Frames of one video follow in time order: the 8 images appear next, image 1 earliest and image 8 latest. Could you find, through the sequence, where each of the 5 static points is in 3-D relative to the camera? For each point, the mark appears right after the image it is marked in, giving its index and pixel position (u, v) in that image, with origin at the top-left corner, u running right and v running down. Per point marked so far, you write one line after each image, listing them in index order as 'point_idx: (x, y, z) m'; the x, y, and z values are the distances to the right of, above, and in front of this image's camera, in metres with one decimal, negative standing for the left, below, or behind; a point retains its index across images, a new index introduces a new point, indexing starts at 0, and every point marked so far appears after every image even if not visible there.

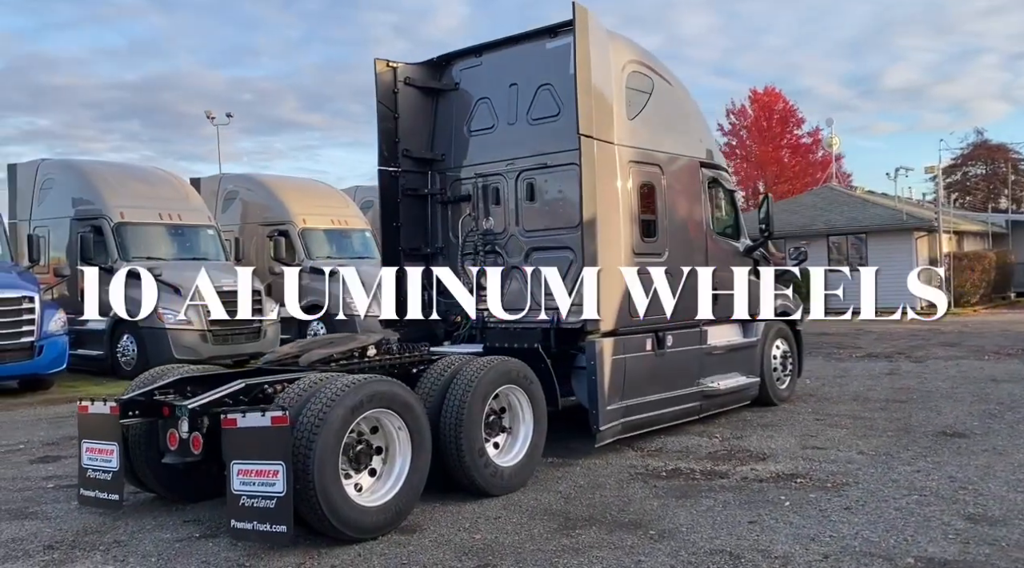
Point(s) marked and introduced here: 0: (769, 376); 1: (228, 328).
0: (+2.8, -1.0, +9.2) m
1: (-4.6, -0.7, +13.8) m
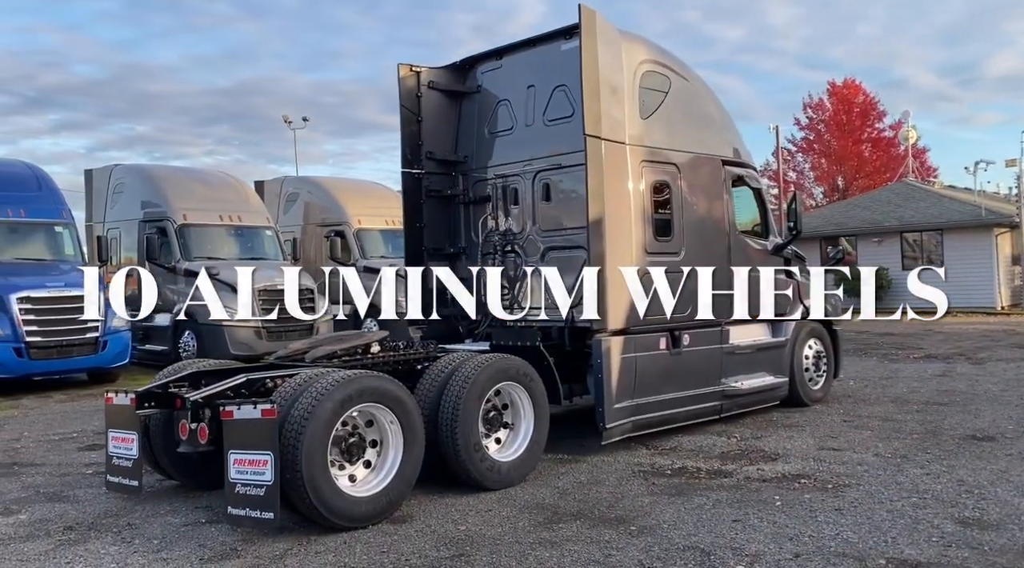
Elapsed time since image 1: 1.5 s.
0: (+3.1, -1.0, +9.0) m
1: (-3.9, -0.7, +14.3) m
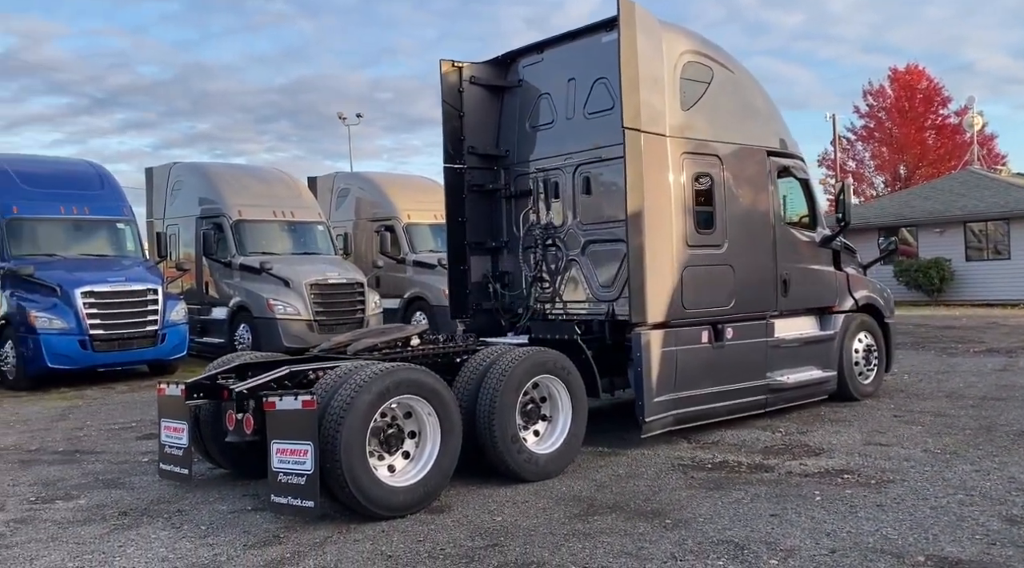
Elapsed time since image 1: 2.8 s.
0: (+3.5, -0.9, +8.9) m
1: (-3.1, -0.6, +14.5) m
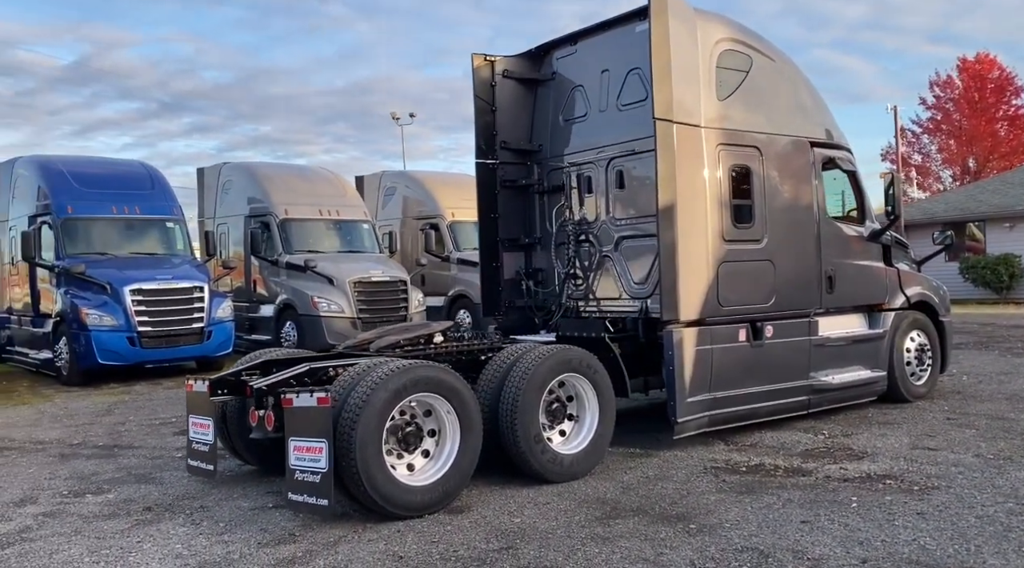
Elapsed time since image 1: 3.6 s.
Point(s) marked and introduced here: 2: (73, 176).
0: (+3.9, -0.9, +8.5) m
1: (-2.3, -0.5, +14.6) m
2: (-7.2, +1.8, +13.9) m
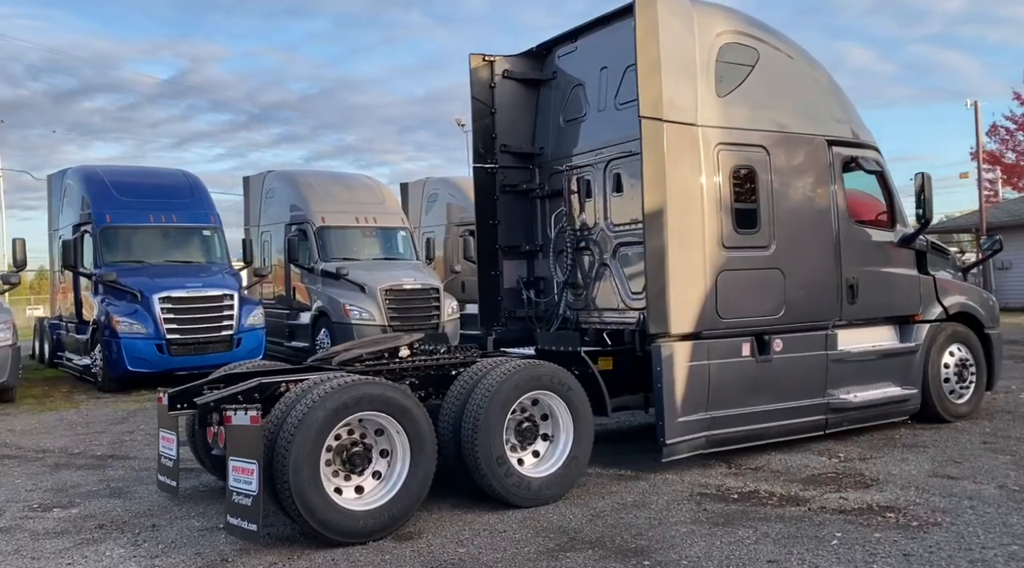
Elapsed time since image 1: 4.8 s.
0: (+3.9, -1.0, +7.8) m
1: (-1.7, -0.7, +14.4) m
2: (-6.7, +1.6, +14.2) m
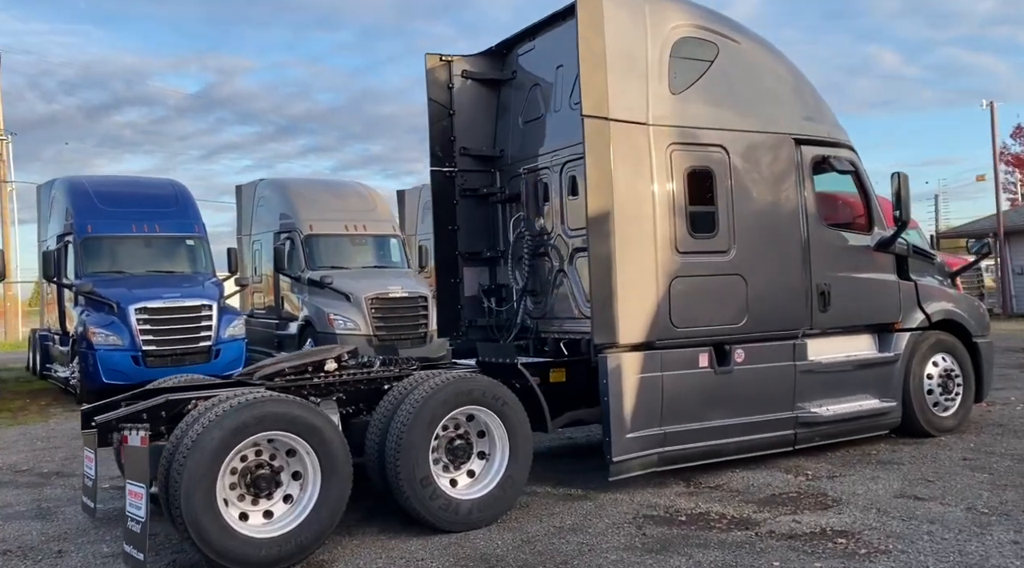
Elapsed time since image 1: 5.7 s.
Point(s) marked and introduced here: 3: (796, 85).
0: (+3.5, -1.0, +7.4) m
1: (-1.9, -0.8, +14.2) m
2: (-6.9, +1.5, +14.1) m
3: (+2.3, +1.6, +7.0) m
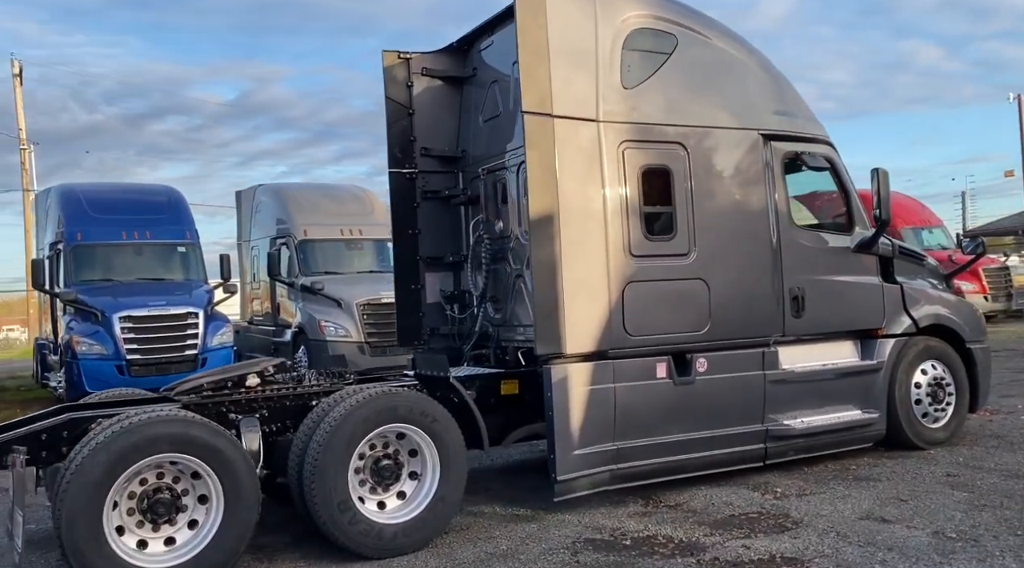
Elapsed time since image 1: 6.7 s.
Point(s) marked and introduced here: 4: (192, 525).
0: (+3.2, -1.0, +6.9) m
1: (-2.0, -0.9, +13.9) m
2: (-7.0, +1.3, +14.0) m
3: (+2.0, +1.6, +6.6) m
4: (-1.6, -1.2, +4.3) m
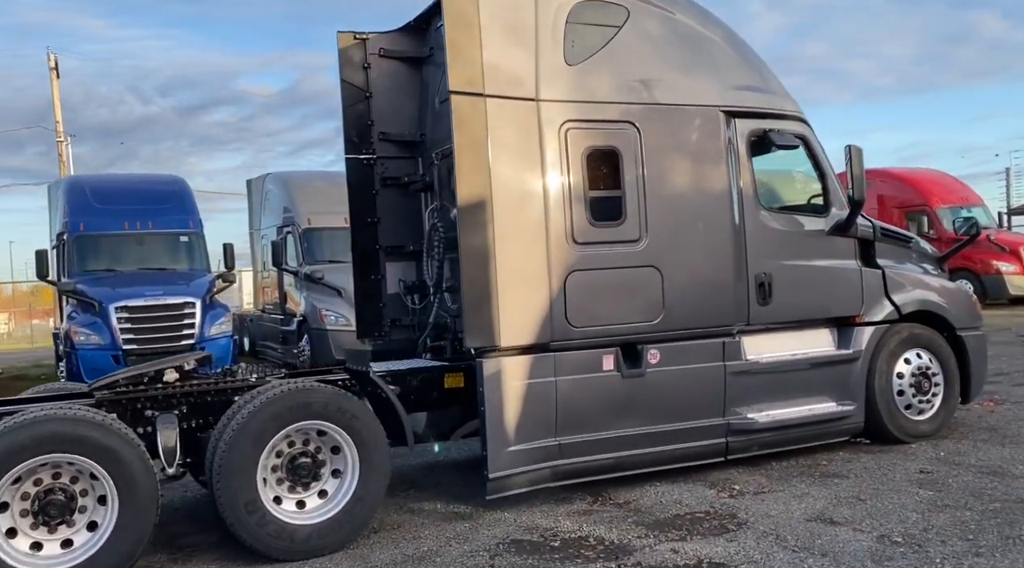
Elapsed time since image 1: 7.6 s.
0: (+2.9, -0.9, +6.5) m
1: (-2.0, -0.7, +13.8) m
2: (-7.0, +1.5, +14.1) m
3: (+1.6, +1.7, +6.2) m
4: (-2.1, -1.2, +4.2) m
